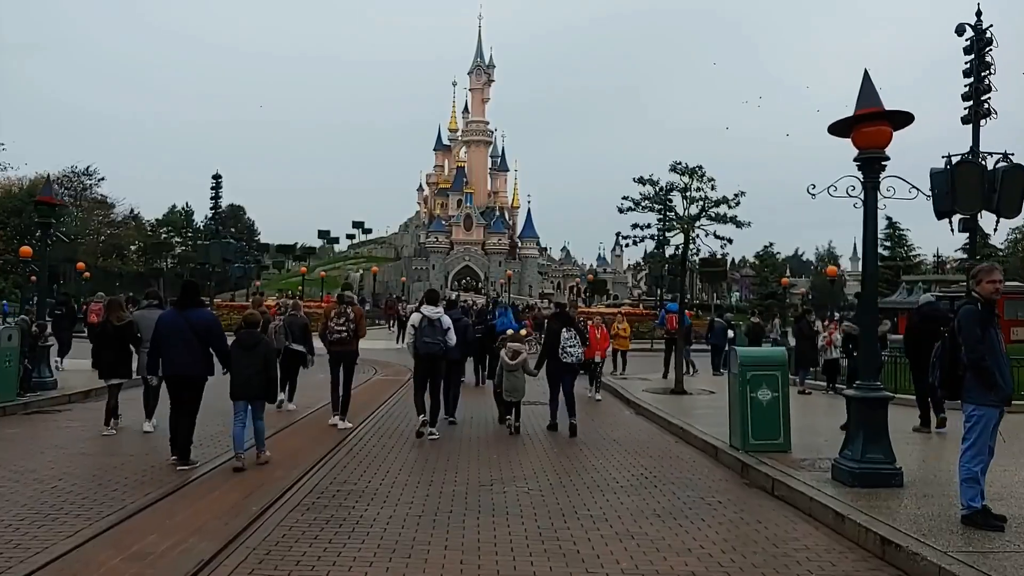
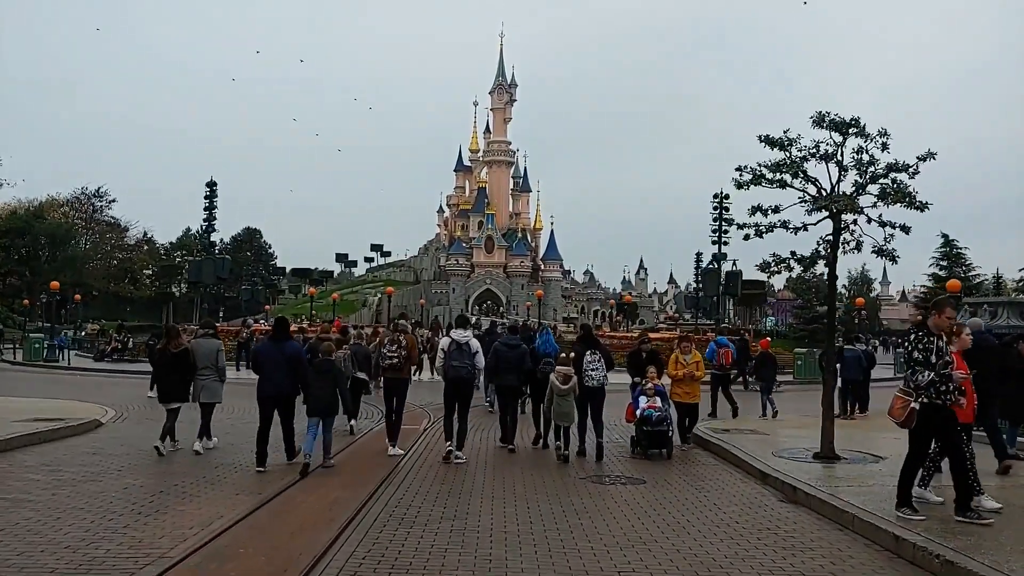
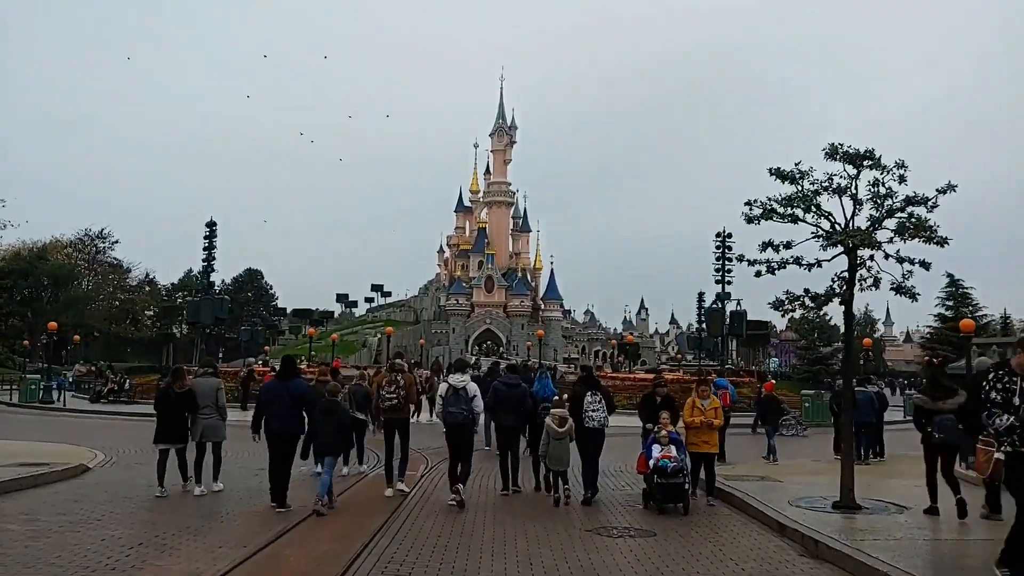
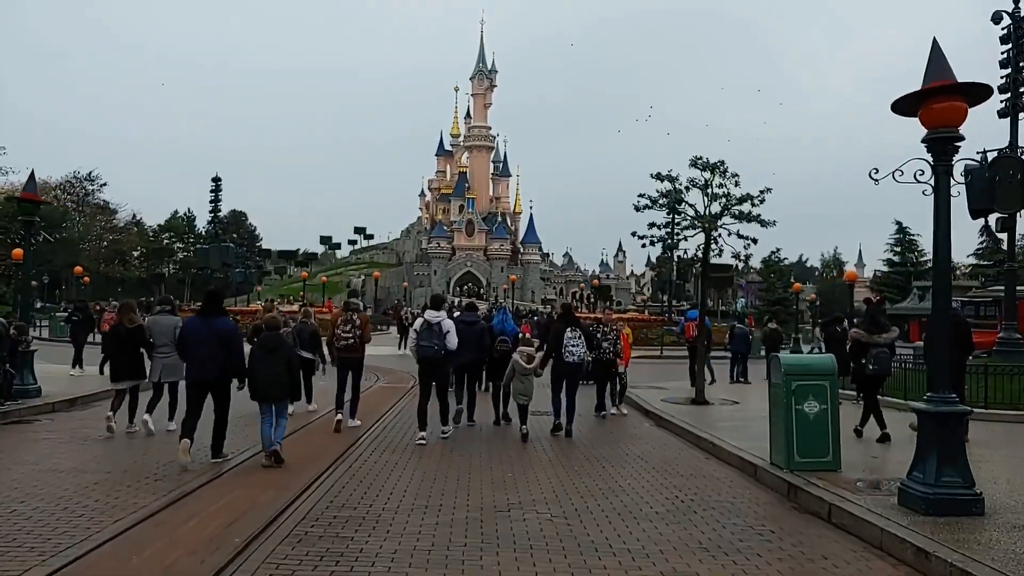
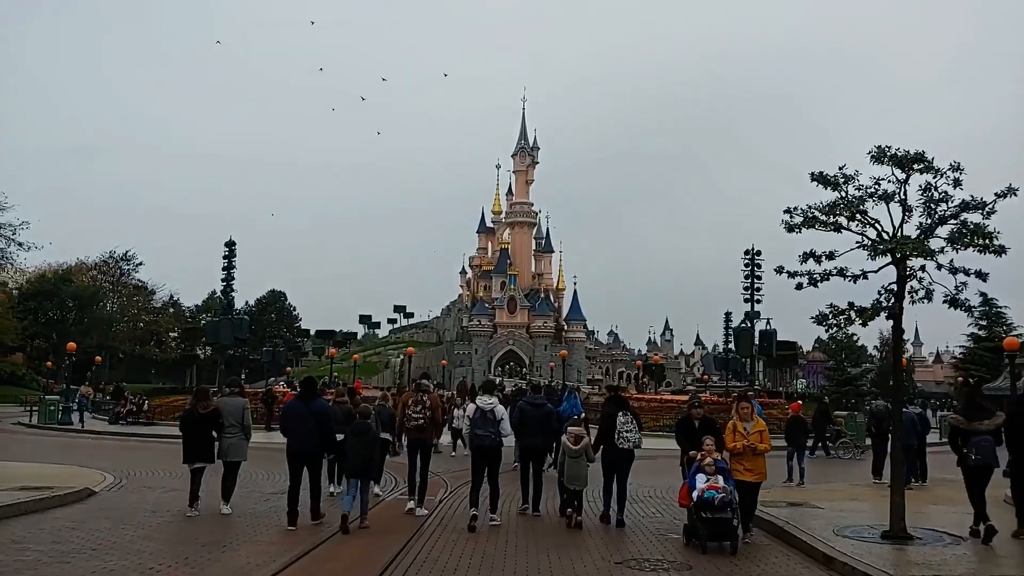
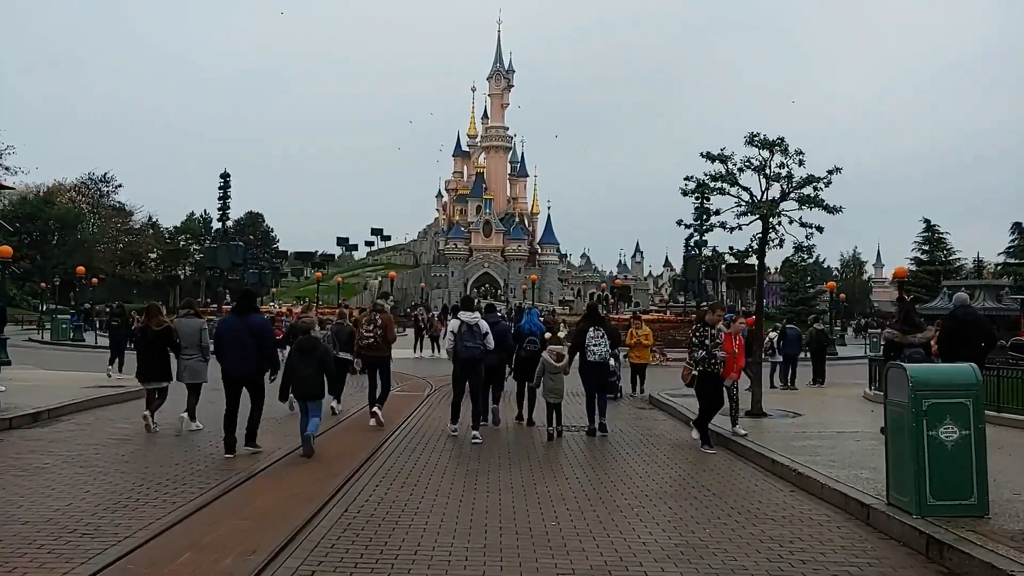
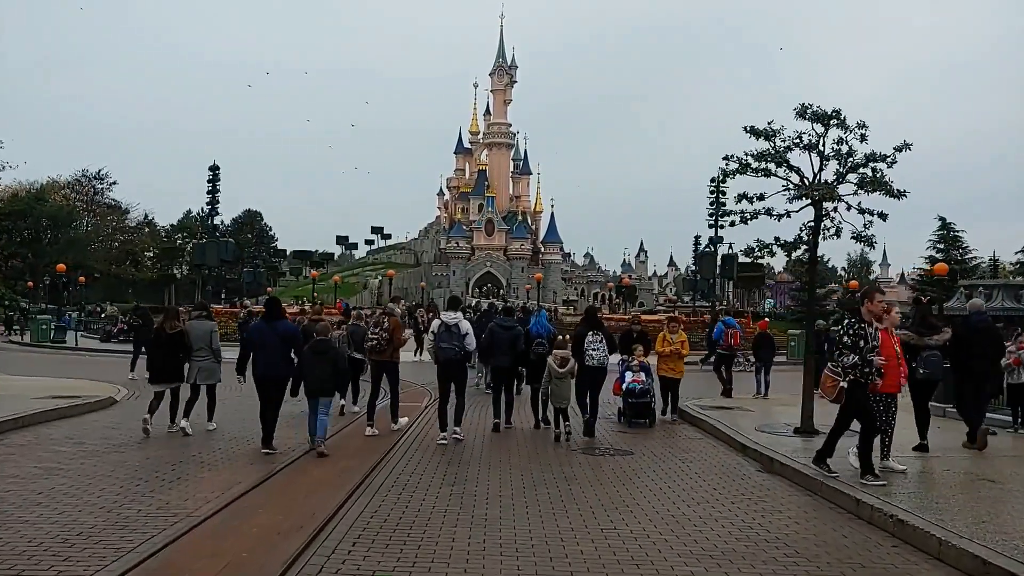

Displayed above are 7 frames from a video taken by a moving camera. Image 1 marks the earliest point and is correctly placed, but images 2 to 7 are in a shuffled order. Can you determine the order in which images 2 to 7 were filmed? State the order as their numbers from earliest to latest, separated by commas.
4, 6, 7, 2, 3, 5
